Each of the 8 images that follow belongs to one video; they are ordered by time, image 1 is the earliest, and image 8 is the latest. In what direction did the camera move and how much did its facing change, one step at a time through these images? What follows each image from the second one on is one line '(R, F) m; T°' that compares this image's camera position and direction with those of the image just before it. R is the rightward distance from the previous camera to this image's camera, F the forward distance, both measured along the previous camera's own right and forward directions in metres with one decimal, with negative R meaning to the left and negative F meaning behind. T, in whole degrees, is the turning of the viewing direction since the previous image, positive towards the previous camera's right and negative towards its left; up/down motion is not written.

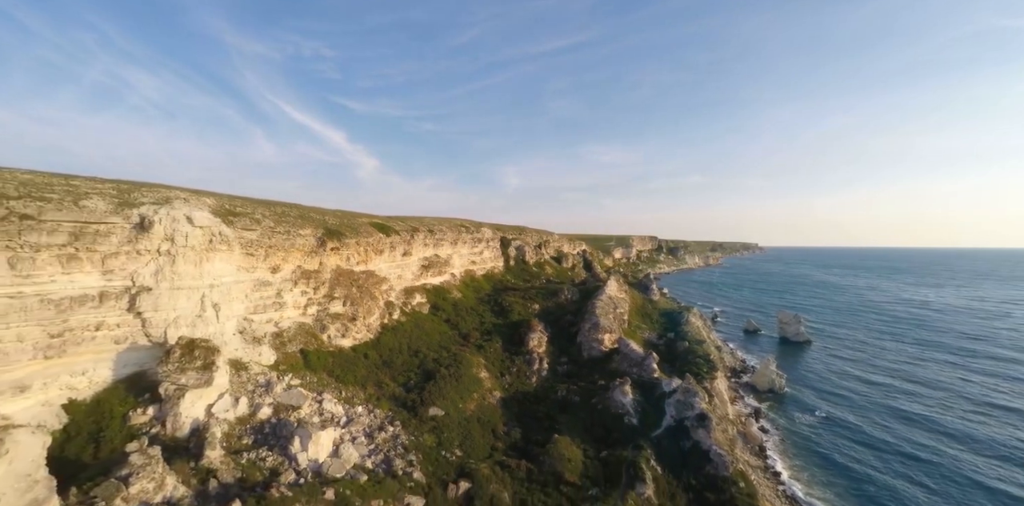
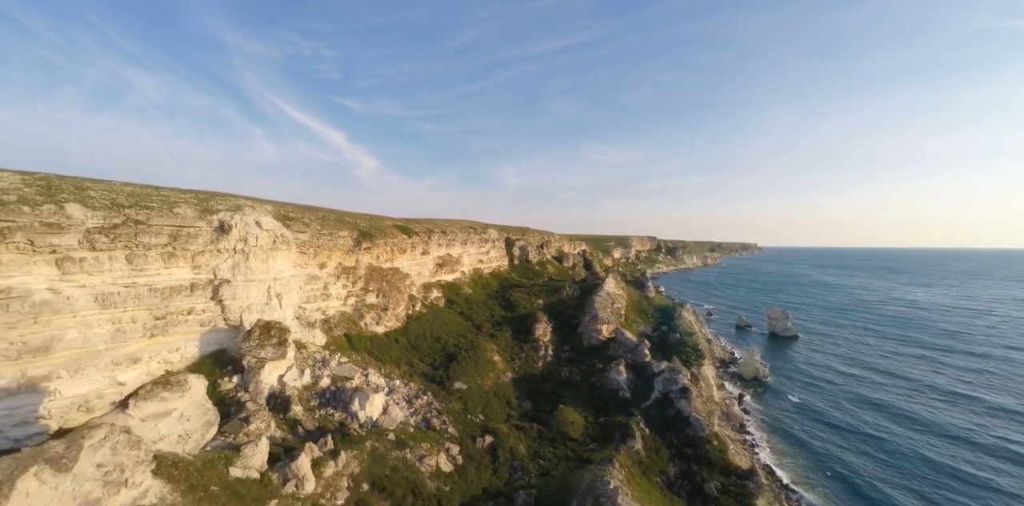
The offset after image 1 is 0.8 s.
(-0.9, -4.1) m; 0°
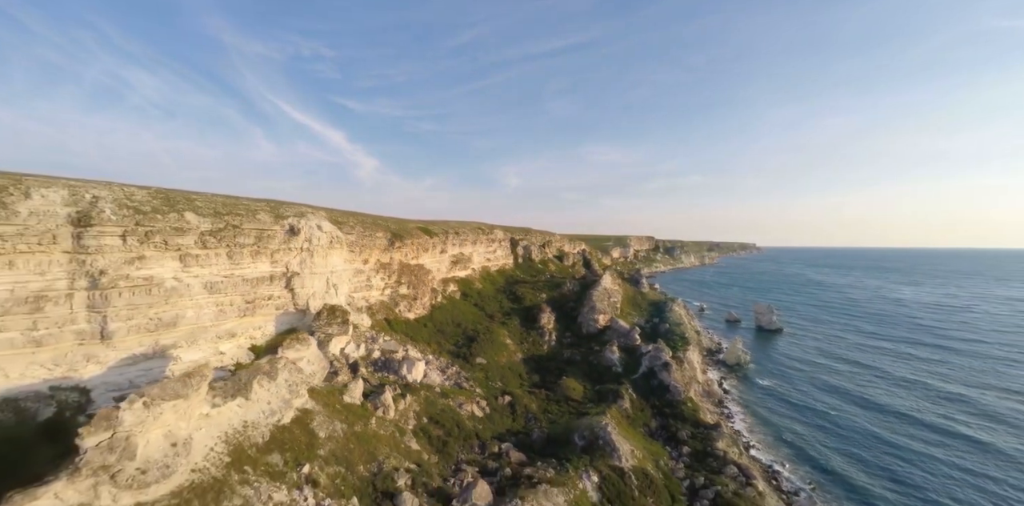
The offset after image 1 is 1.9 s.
(-1.1, -5.6) m; 0°
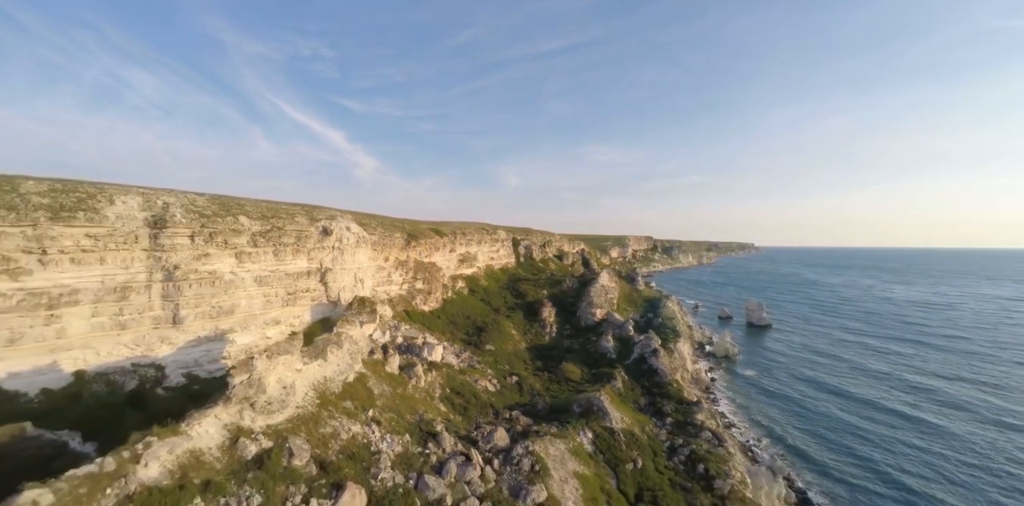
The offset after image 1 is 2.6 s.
(-0.6, -4.0) m; 0°
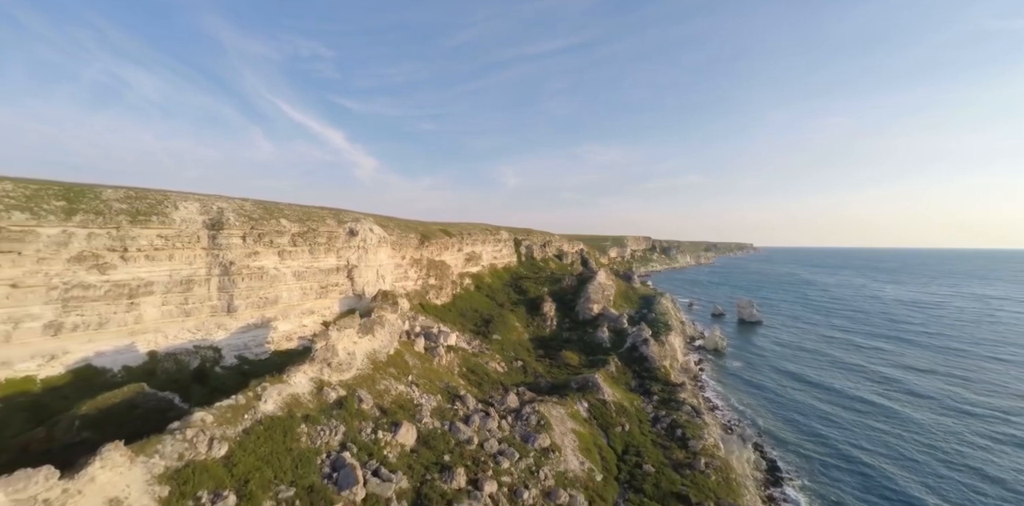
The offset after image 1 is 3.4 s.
(-0.6, -4.2) m; 0°
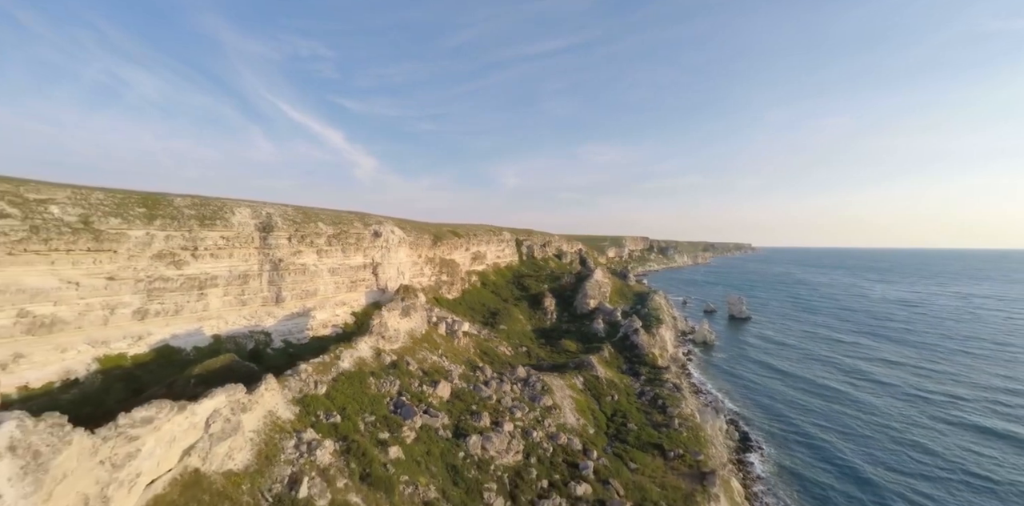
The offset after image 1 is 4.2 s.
(-0.7, -5.0) m; 0°
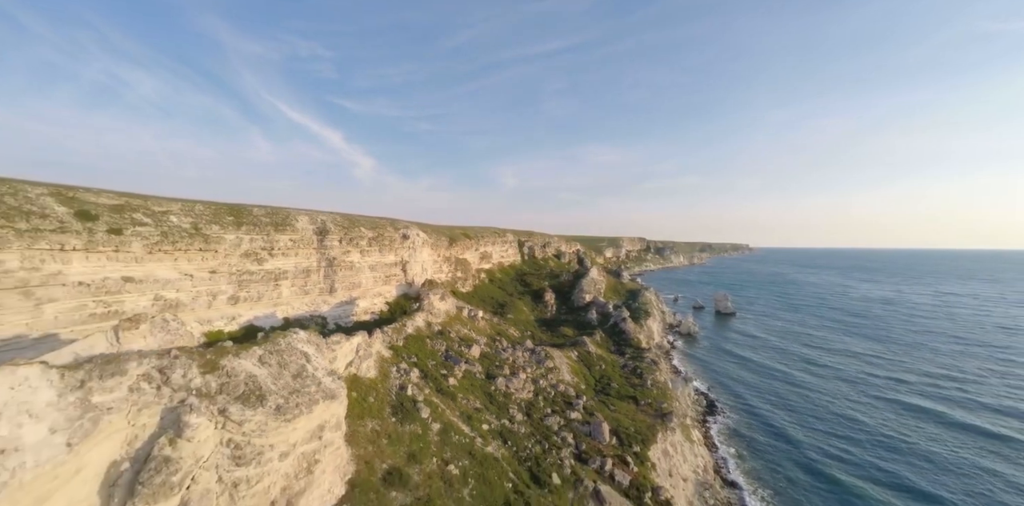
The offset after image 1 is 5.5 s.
(-1.1, -8.3) m; 0°
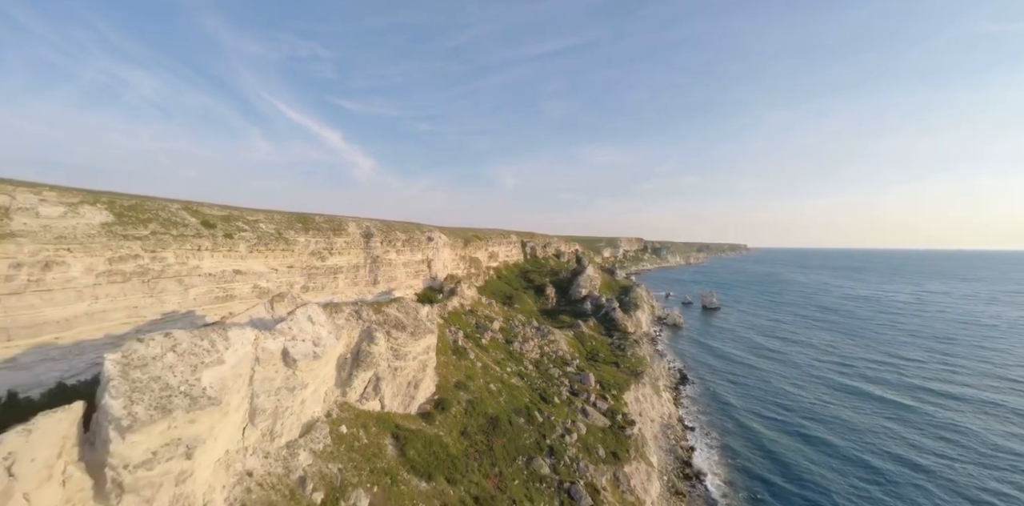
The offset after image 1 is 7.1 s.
(-1.4, -10.4) m; 0°
